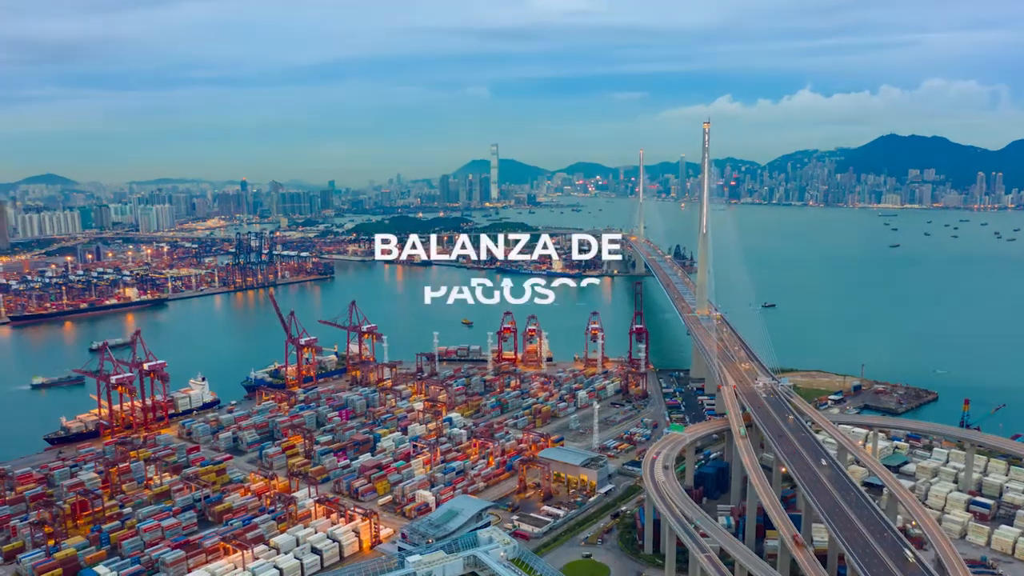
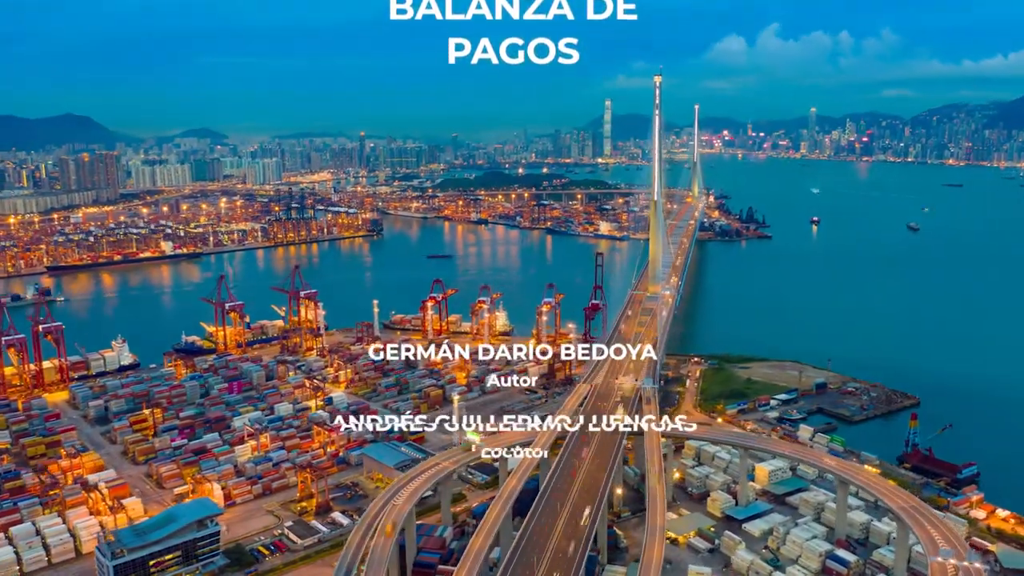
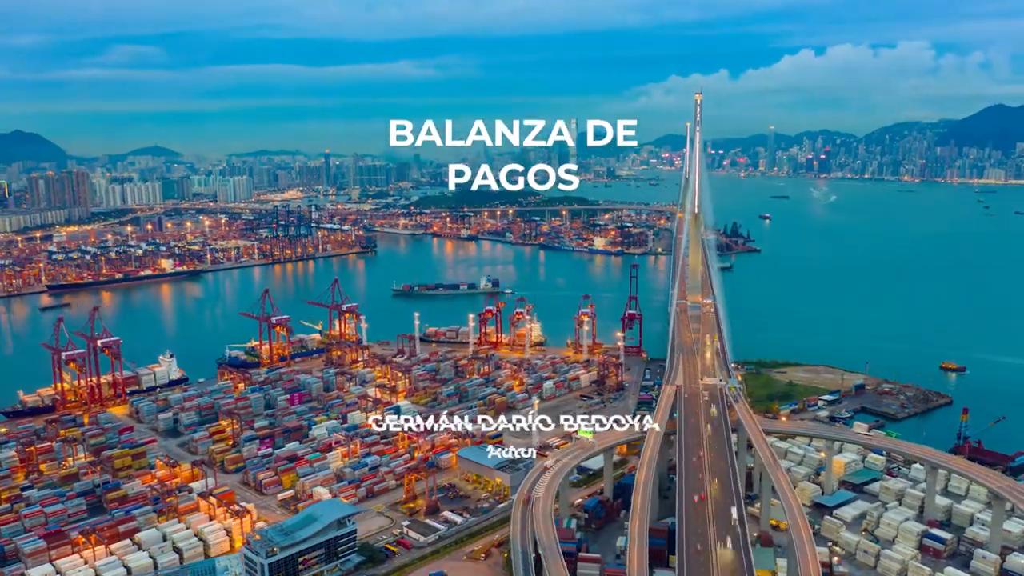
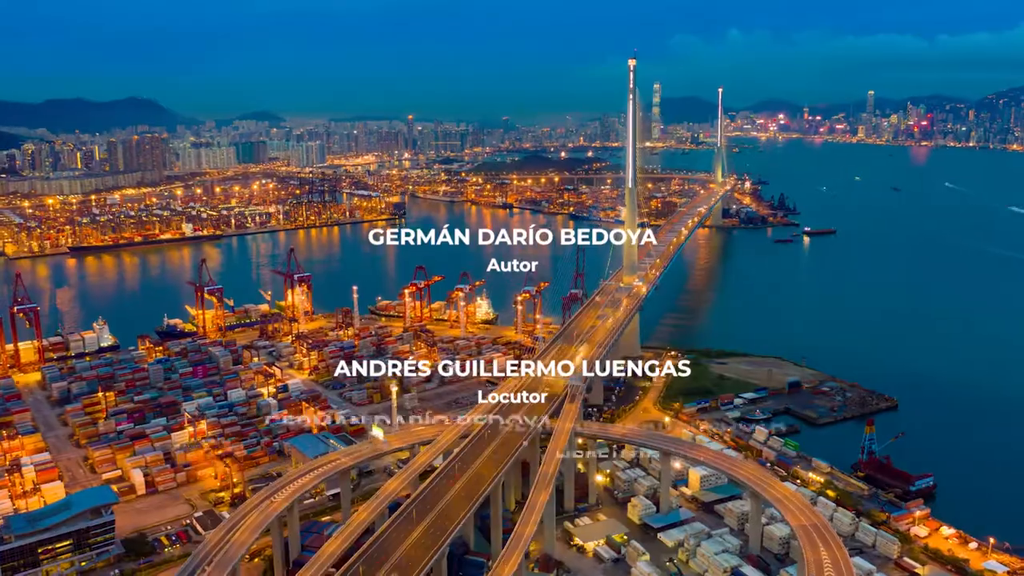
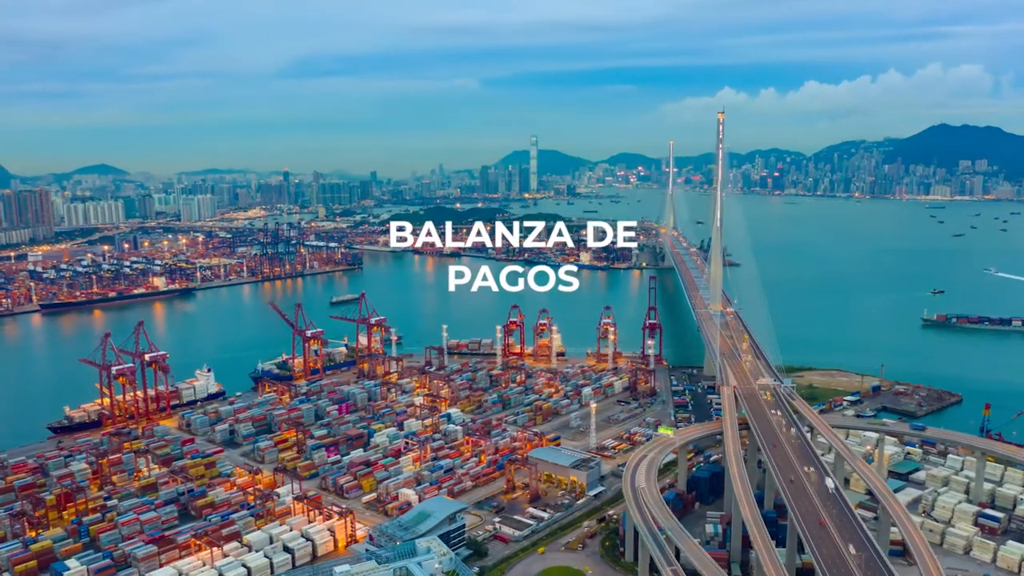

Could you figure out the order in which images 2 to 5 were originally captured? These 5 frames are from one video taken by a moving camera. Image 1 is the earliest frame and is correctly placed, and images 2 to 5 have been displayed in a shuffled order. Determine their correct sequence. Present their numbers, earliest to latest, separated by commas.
5, 3, 2, 4
